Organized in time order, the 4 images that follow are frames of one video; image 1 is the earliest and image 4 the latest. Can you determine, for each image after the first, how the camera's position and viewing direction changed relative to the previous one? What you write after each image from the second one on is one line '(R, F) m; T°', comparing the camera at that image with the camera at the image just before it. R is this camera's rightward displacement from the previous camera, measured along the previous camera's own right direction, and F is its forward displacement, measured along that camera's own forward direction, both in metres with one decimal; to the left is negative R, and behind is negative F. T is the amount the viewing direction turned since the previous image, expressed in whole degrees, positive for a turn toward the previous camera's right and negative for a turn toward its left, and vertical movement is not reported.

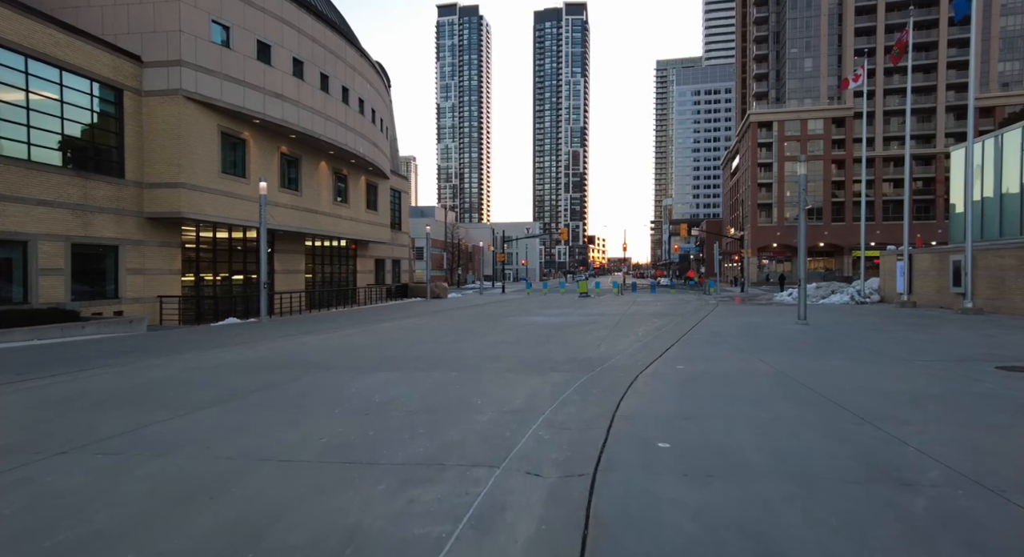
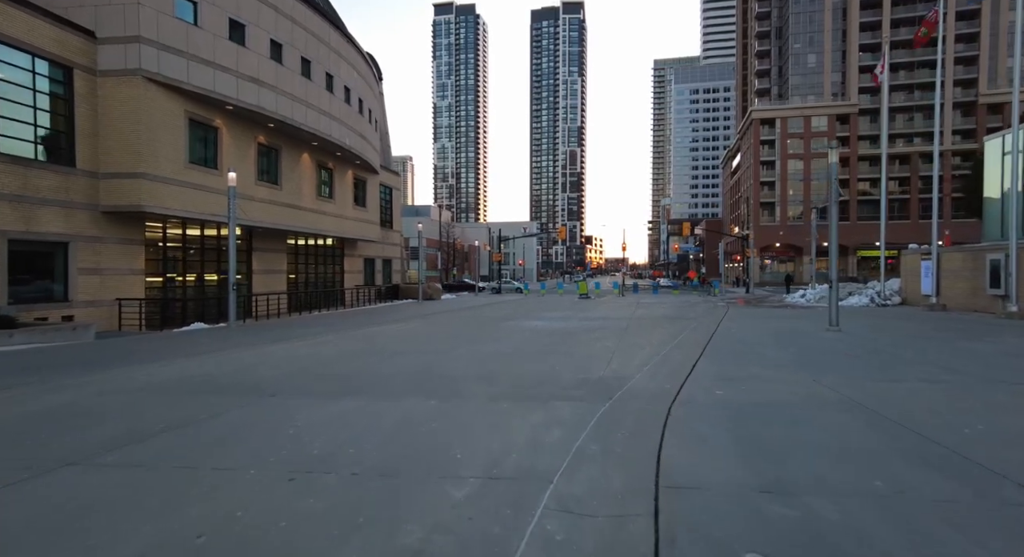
(0.0, +1.9) m; 0°
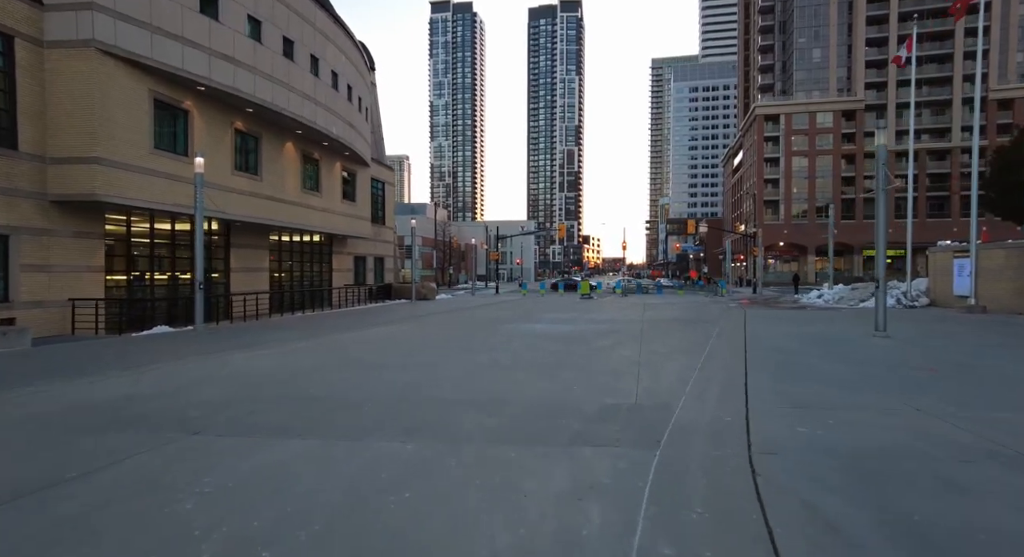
(-0.1, +1.9) m; 0°
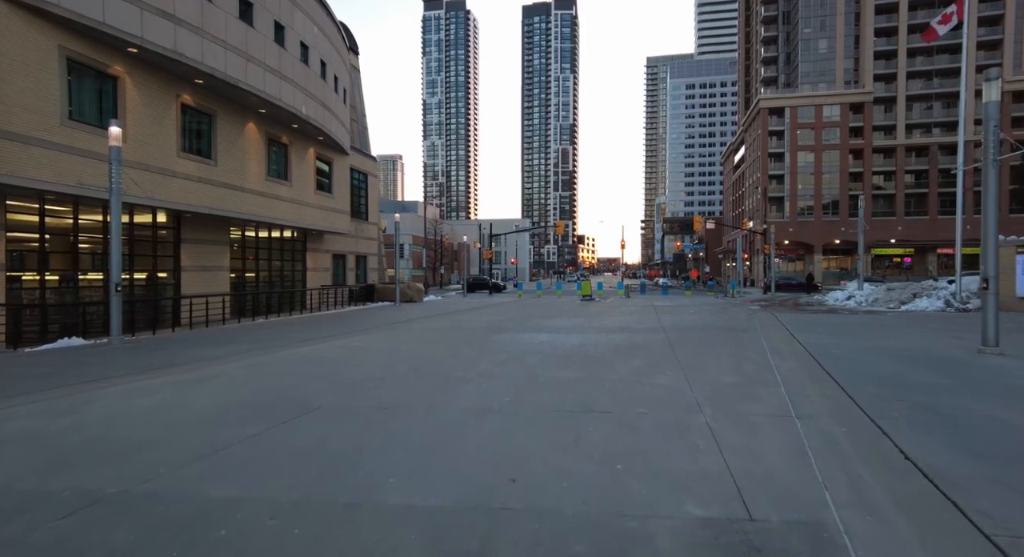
(0.0, +3.2) m; +1°
